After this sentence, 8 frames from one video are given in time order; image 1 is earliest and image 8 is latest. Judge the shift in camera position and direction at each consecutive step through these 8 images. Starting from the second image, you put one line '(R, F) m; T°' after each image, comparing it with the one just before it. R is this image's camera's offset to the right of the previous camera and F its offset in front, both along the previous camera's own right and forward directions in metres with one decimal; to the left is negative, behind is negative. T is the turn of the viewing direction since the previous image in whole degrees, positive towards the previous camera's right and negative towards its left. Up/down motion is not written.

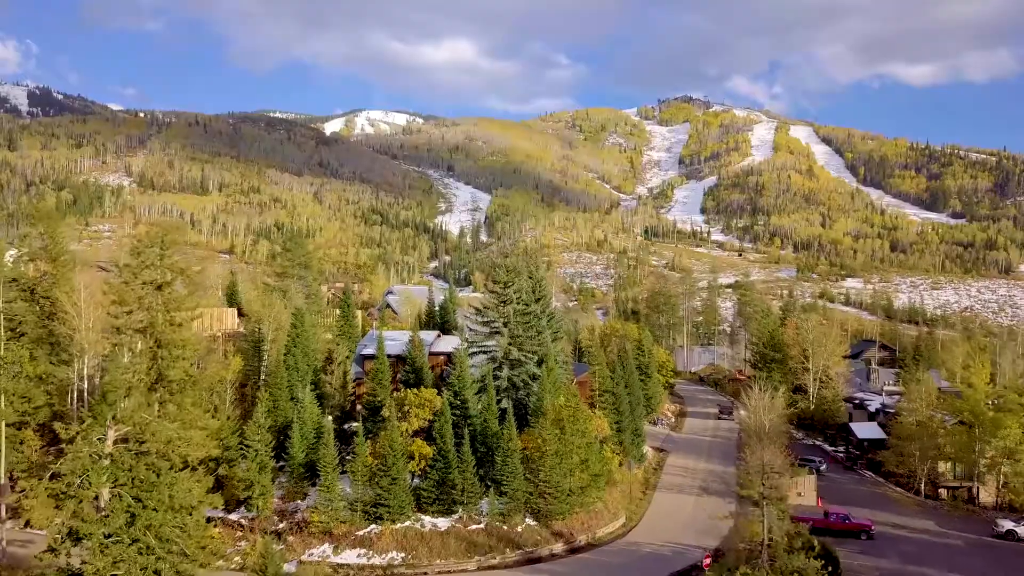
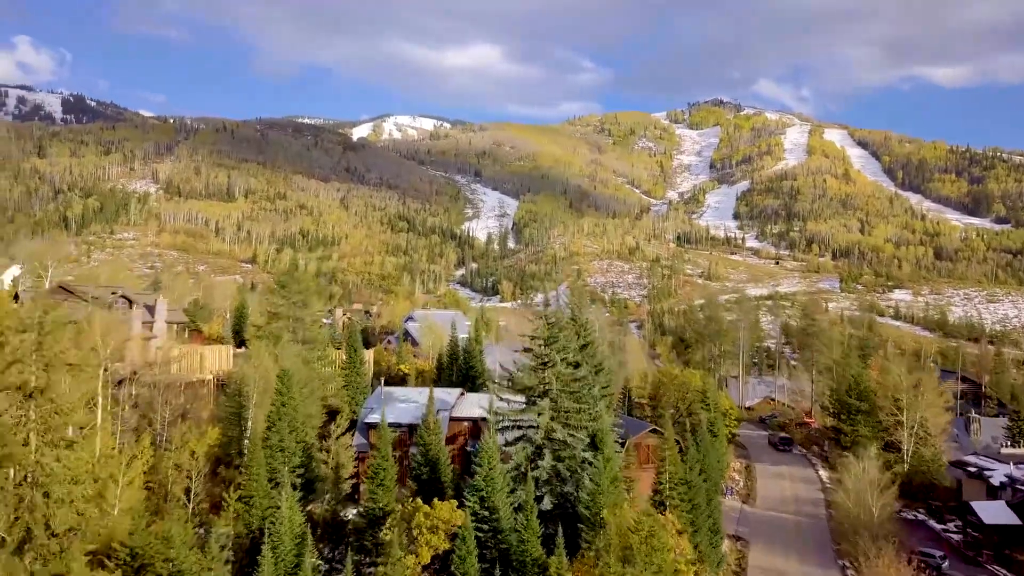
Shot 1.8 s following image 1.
(-0.5, +7.8) m; -2°
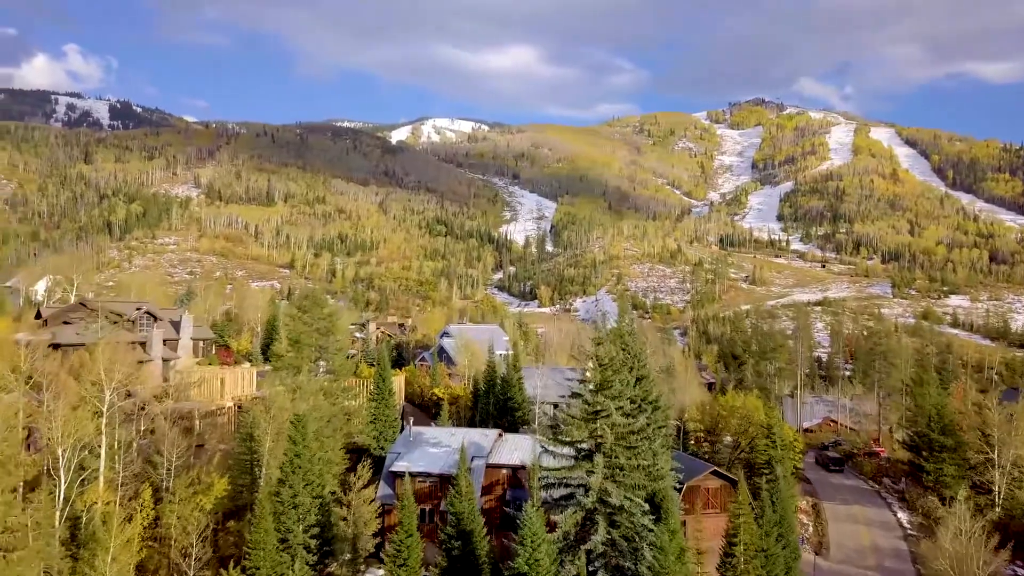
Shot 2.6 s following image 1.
(-0.2, +3.8) m; -3°
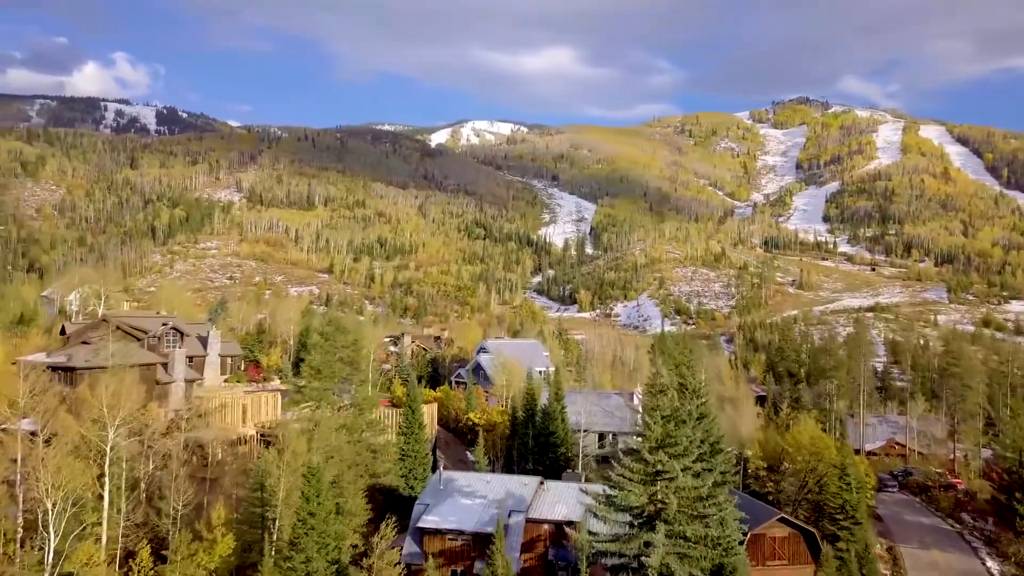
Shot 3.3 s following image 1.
(-0.1, +3.4) m; -3°
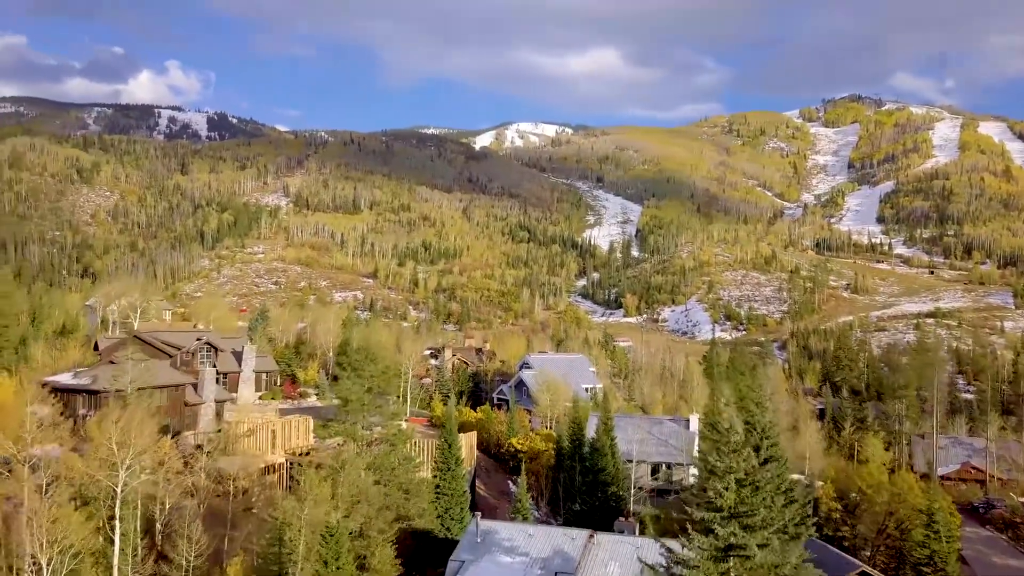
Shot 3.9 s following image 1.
(0.0, +2.9) m; -3°
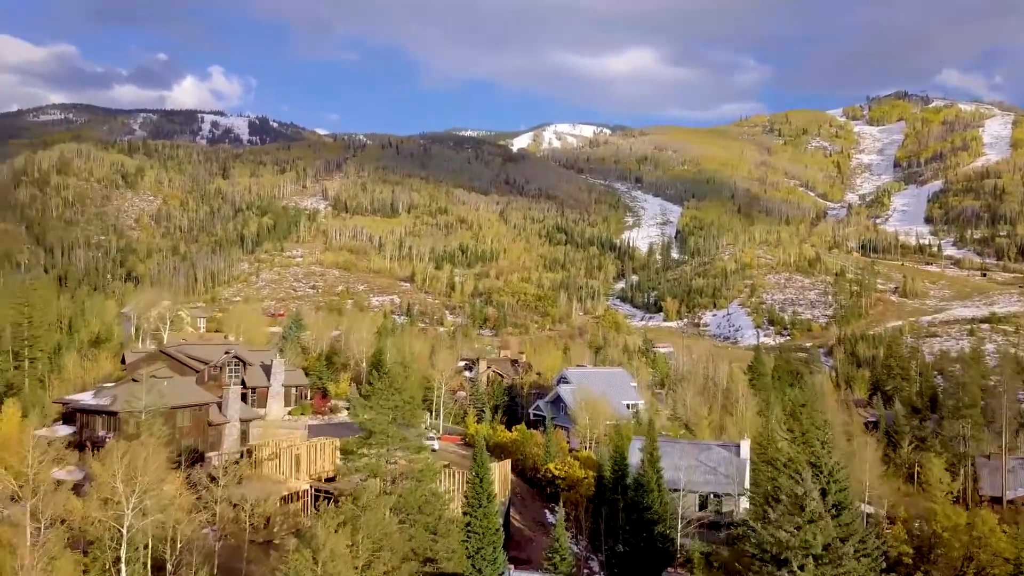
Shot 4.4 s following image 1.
(0.0, +2.4) m; -3°
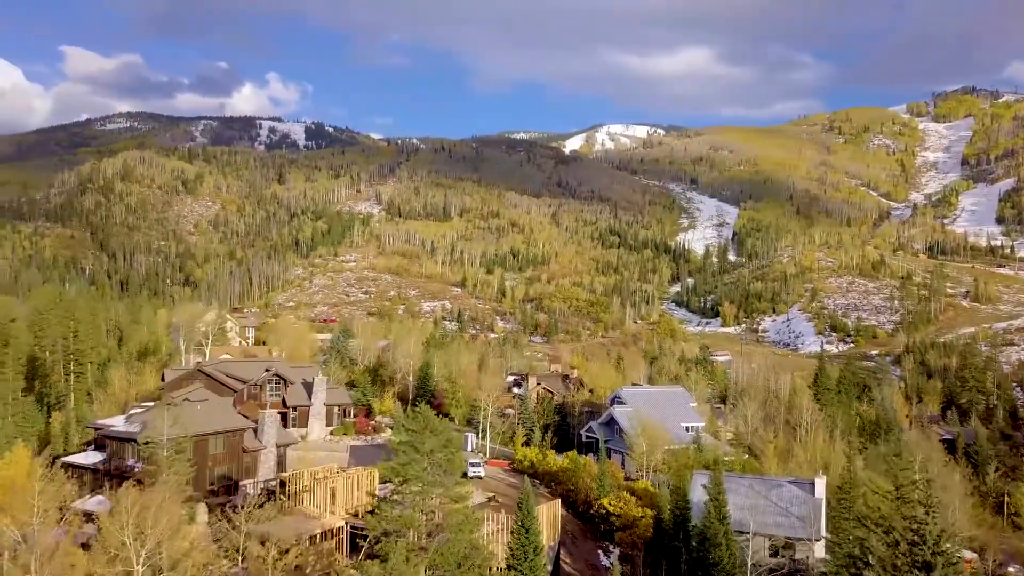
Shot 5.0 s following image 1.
(+0.1, +2.8) m; -4°
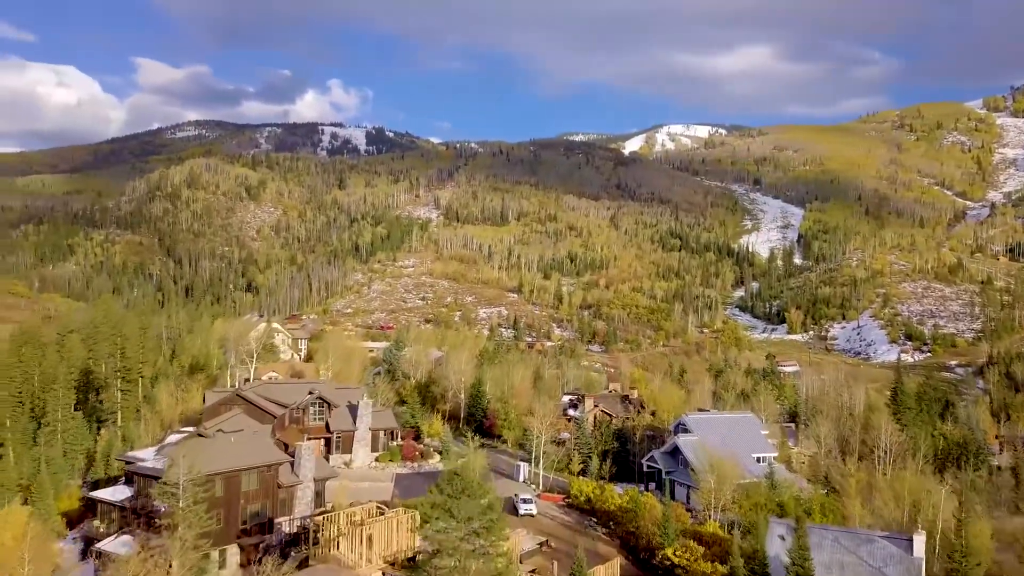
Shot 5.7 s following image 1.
(+0.2, +3.3) m; -4°
